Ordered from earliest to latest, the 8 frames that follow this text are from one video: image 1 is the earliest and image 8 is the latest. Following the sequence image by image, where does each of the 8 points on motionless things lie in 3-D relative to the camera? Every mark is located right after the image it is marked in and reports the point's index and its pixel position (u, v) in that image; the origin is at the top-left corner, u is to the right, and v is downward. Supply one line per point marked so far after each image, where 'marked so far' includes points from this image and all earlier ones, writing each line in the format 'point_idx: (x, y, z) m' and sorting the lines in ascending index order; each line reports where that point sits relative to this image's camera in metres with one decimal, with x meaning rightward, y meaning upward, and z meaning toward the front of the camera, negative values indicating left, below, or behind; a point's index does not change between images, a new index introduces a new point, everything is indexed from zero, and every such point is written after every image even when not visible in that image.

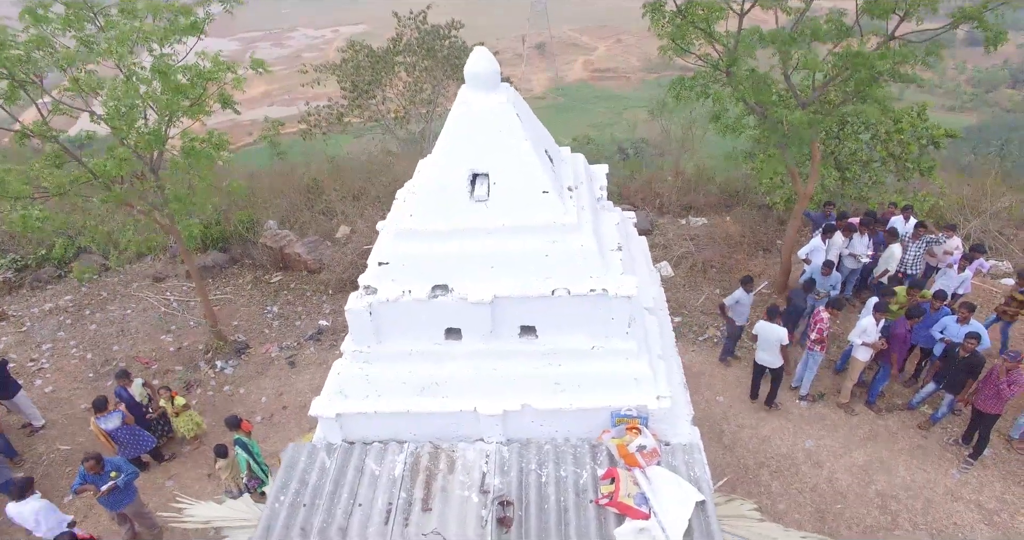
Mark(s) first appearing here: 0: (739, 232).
0: (+4.5, +0.7, +10.0) m
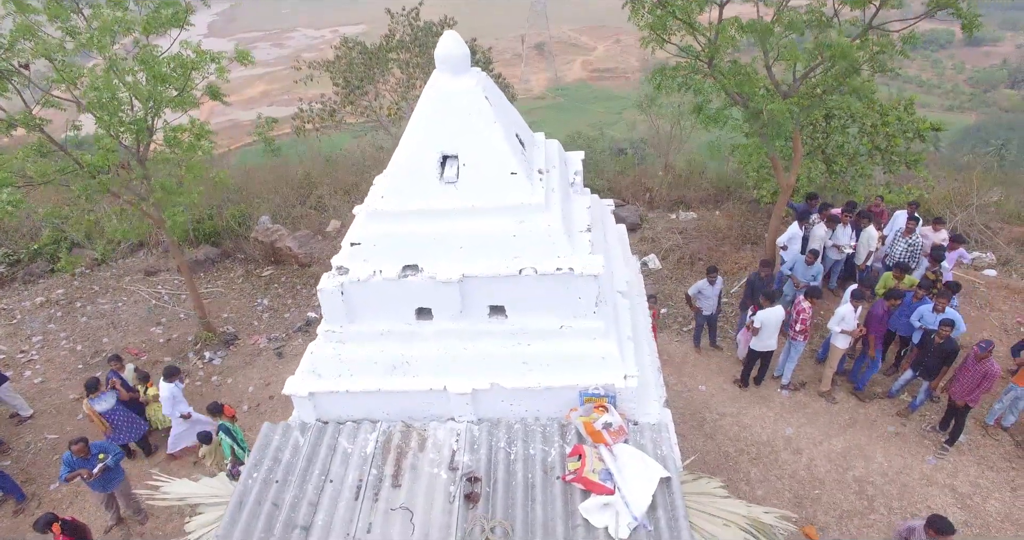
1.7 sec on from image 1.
0: (+4.2, +0.9, +10.0) m
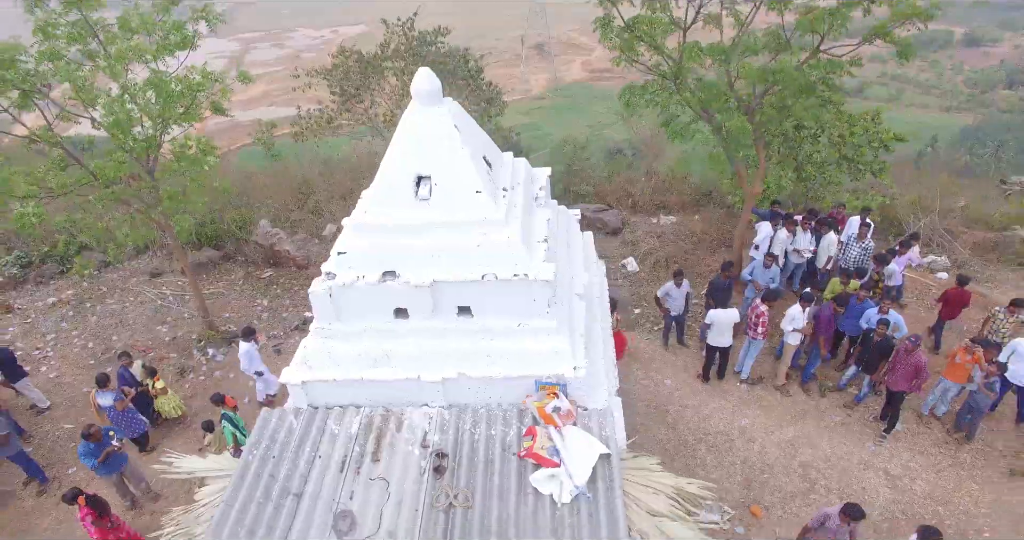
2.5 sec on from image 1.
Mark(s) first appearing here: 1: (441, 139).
0: (+3.9, +0.8, +10.6) m
1: (-0.6, +1.1, +4.3) m
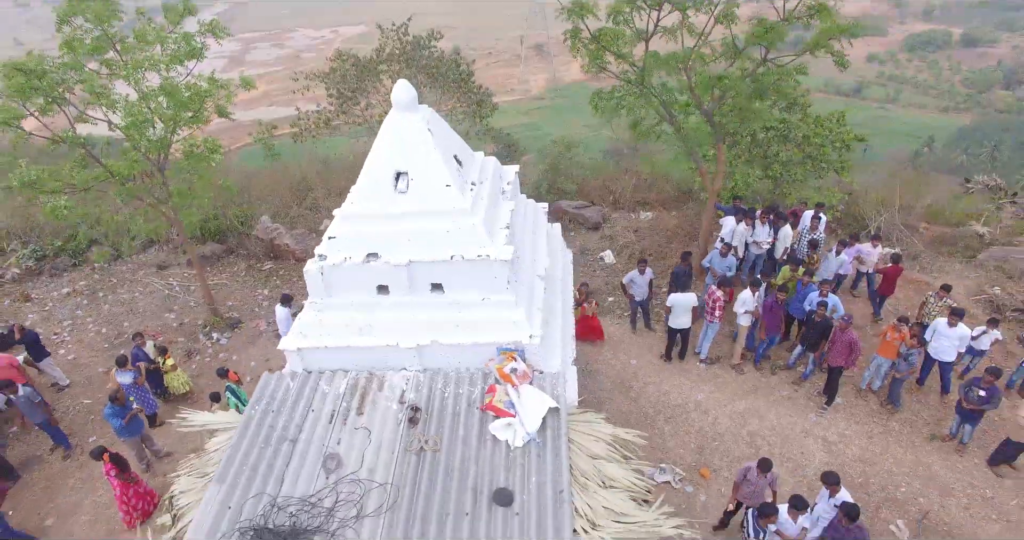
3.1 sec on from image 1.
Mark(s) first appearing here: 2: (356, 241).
0: (+3.6, +1.0, +11.3) m
1: (-0.9, +1.3, +5.0) m
2: (-1.5, +0.3, +4.9) m
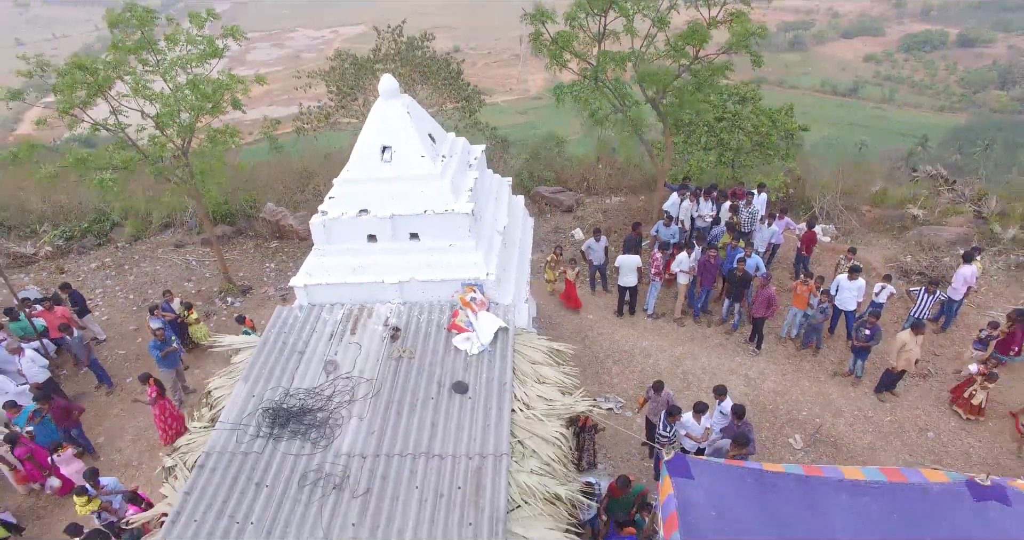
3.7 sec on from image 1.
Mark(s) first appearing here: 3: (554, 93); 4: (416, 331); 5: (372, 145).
0: (+3.1, +1.6, +12.6) m
1: (-1.4, +1.8, +6.3) m
2: (-2.0, +0.9, +6.3) m
3: (+0.8, +3.3, +9.5) m
4: (-1.1, -0.7, +6.0) m
5: (-1.7, +1.6, +6.3) m
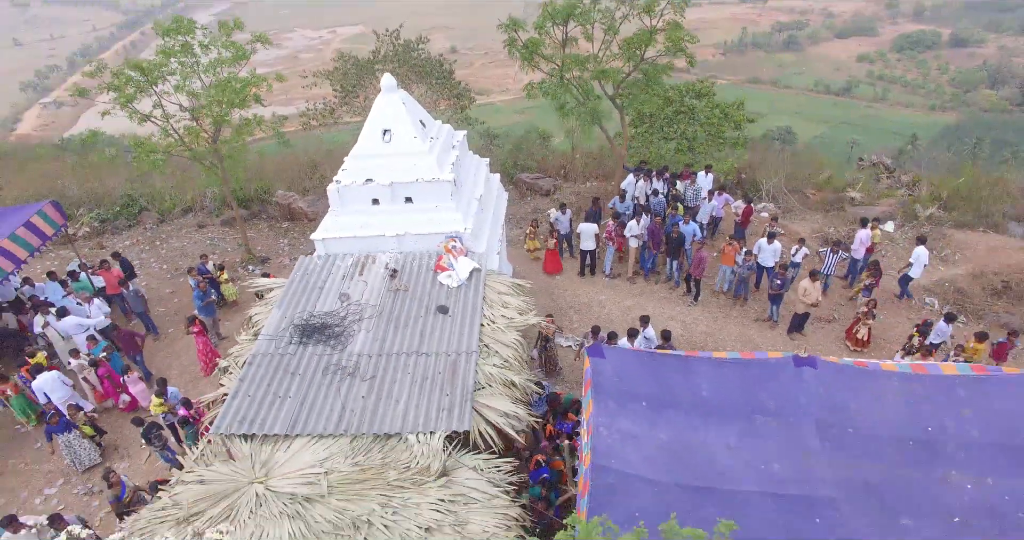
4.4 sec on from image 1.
0: (+2.7, +2.3, +14.3) m
1: (-1.8, +2.5, +8.0) m
2: (-2.4, +1.5, +8.0) m
3: (+0.3, +4.0, +11.2) m
4: (-1.5, 0.0, +7.7) m
5: (-2.2, +2.2, +8.0) m
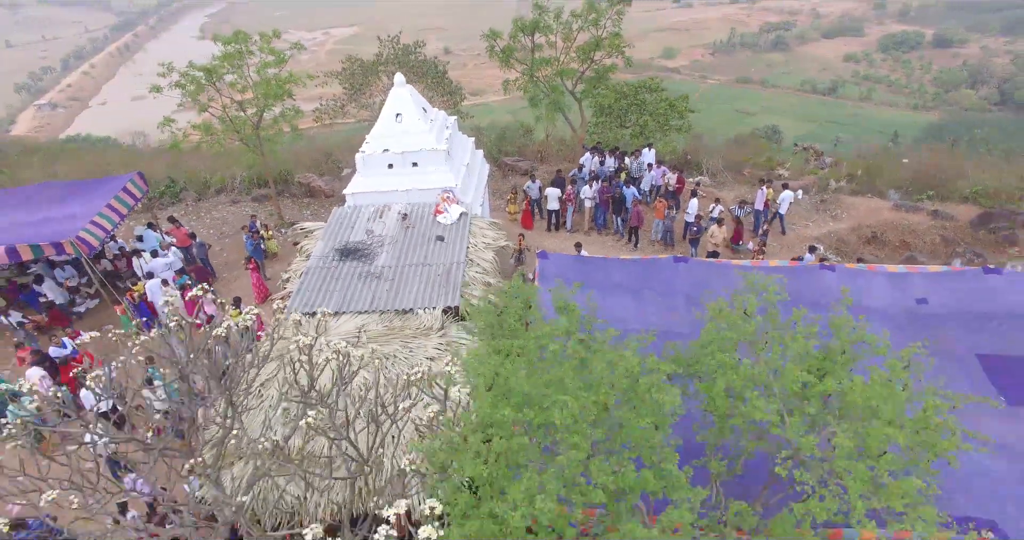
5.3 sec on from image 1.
0: (+2.2, +3.5, +17.3) m
1: (-2.3, +3.7, +10.9) m
2: (-2.9, +2.7, +10.9) m
3: (-0.2, +5.2, +14.2) m
4: (-2.0, +1.1, +10.6) m
5: (-2.6, +3.4, +10.9) m
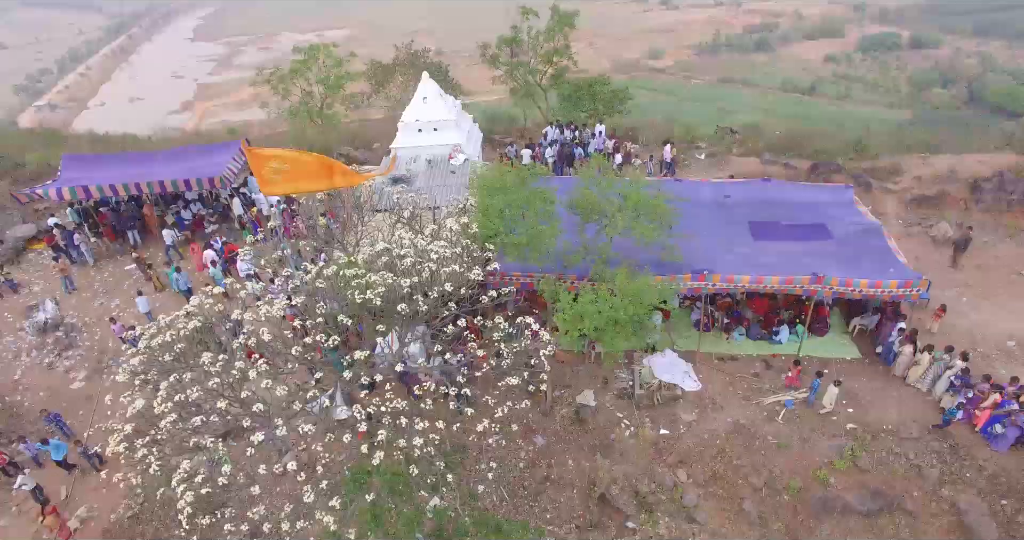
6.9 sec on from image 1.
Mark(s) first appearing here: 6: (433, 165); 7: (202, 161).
0: (+1.6, +6.0, +23.6) m
1: (-2.8, +6.2, +17.1) m
2: (-3.4, +5.2, +17.1) m
3: (-0.7, +7.7, +20.4) m
4: (-2.5, +3.6, +16.8) m
5: (-3.1, +5.9, +17.1) m
6: (-2.6, +3.4, +16.6) m
7: (-11.3, +3.9, +18.3) m
